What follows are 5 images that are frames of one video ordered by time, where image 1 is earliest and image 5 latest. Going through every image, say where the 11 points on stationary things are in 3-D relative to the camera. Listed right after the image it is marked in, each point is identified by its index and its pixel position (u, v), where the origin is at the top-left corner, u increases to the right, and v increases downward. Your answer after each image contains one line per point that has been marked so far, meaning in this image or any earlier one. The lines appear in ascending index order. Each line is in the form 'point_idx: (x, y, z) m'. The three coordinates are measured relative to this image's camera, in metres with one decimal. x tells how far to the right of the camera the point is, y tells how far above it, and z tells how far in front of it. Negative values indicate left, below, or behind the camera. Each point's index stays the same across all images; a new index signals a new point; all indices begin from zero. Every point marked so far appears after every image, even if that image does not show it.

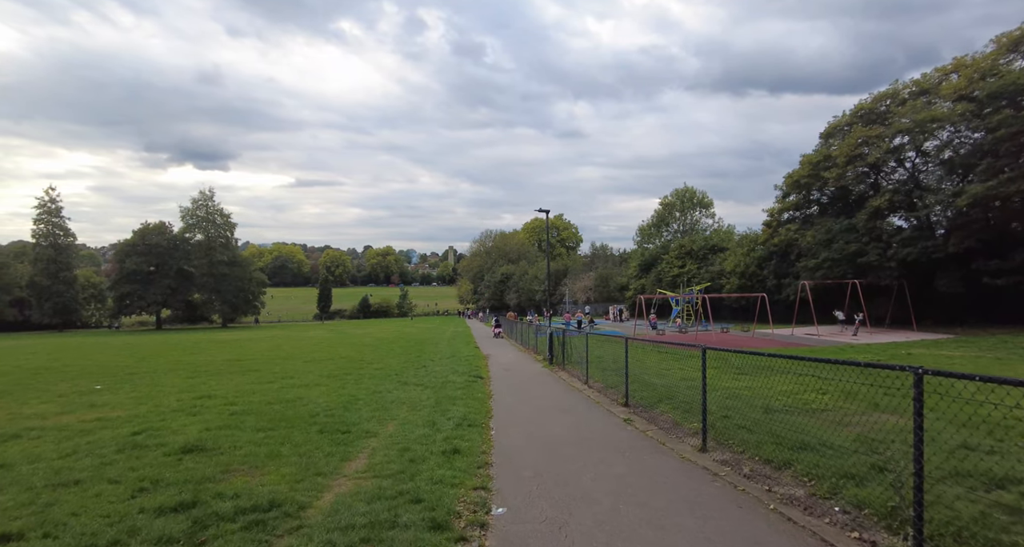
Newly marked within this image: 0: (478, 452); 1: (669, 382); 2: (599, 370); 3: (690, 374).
0: (-0.4, -2.1, +7.0) m
1: (+3.1, -2.2, +12.0) m
2: (+2.1, -2.4, +14.4) m
3: (+4.0, -2.3, +13.7) m
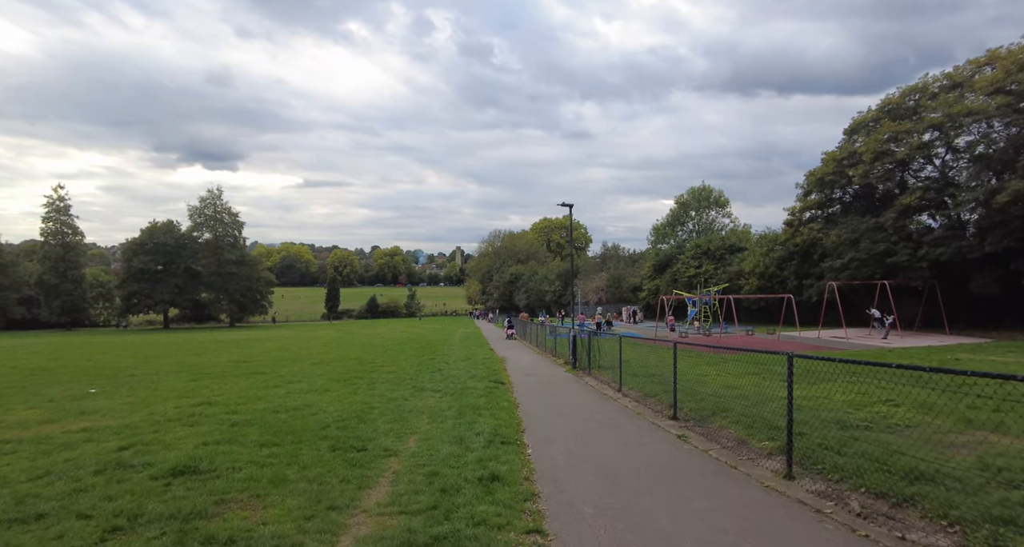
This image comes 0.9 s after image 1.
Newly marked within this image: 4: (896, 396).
0: (+0.1, -2.0, +5.9) m
1: (+3.7, -2.2, +10.9) m
2: (+2.7, -2.3, +13.3) m
3: (+4.6, -2.3, +12.5) m
4: (+6.3, -2.0, +9.9) m
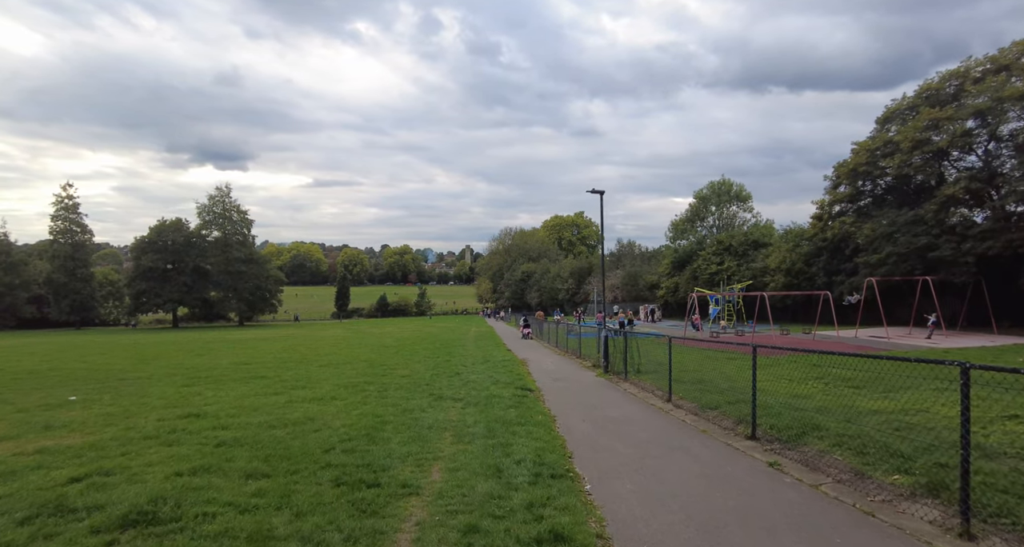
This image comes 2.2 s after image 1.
0: (+0.6, -1.9, +4.3) m
1: (+4.2, -2.0, +9.2) m
2: (+3.3, -2.2, +11.6) m
3: (+5.1, -2.1, +10.9) m
4: (+6.8, -1.9, +8.2) m
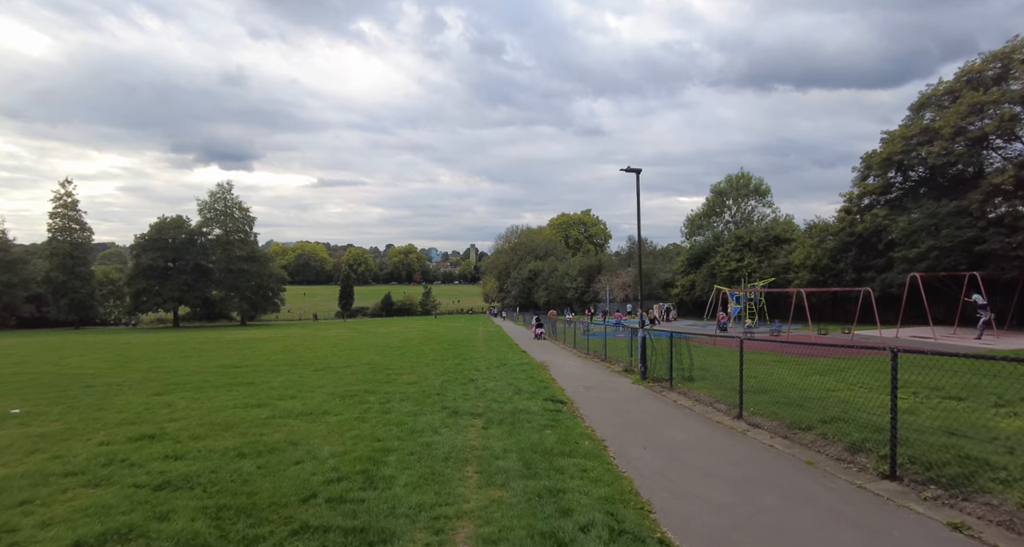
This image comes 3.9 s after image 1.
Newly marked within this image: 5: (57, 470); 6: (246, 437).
0: (+1.0, -1.7, +2.2) m
1: (+4.7, -1.8, +7.1) m
2: (+3.7, -2.0, +9.6) m
3: (+5.6, -1.9, +8.8) m
4: (+7.3, -1.7, +6.1) m
5: (-4.7, -2.0, +6.3) m
6: (-3.5, -2.1, +7.9) m
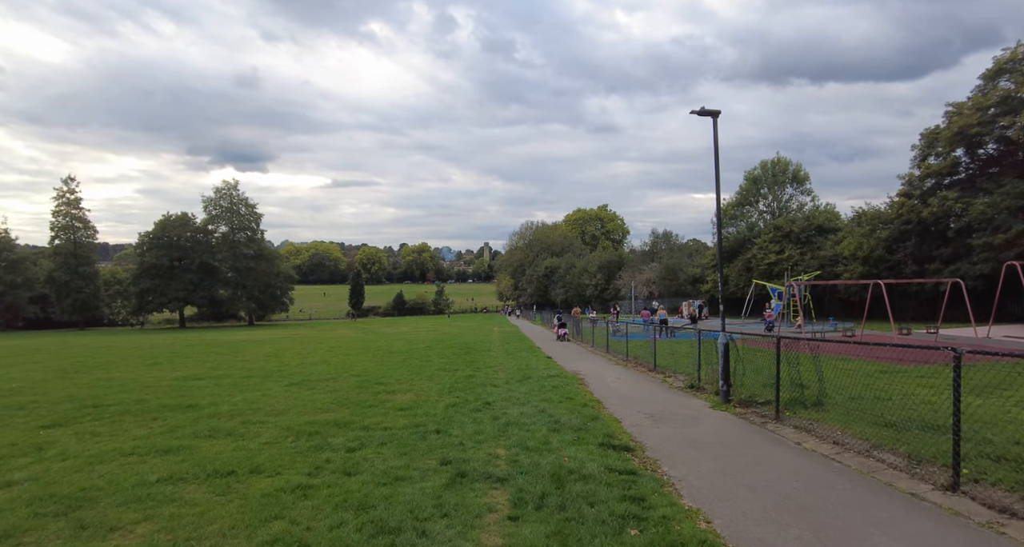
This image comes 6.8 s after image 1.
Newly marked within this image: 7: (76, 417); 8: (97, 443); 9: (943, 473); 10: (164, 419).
0: (+1.2, -1.4, -1.5) m
1: (+5.0, -1.5, +3.3) m
2: (+4.2, -1.7, +5.8) m
3: (+6.0, -1.6, +5.0) m
4: (+7.6, -1.3, +2.2) m
5: (-4.4, -1.8, +2.7) m
6: (-3.1, -1.9, +4.3) m
7: (-7.1, -2.3, +9.9) m
8: (-5.3, -2.2, +7.9) m
9: (+3.8, -1.7, +5.3) m
10: (-5.5, -2.3, +9.6) m
